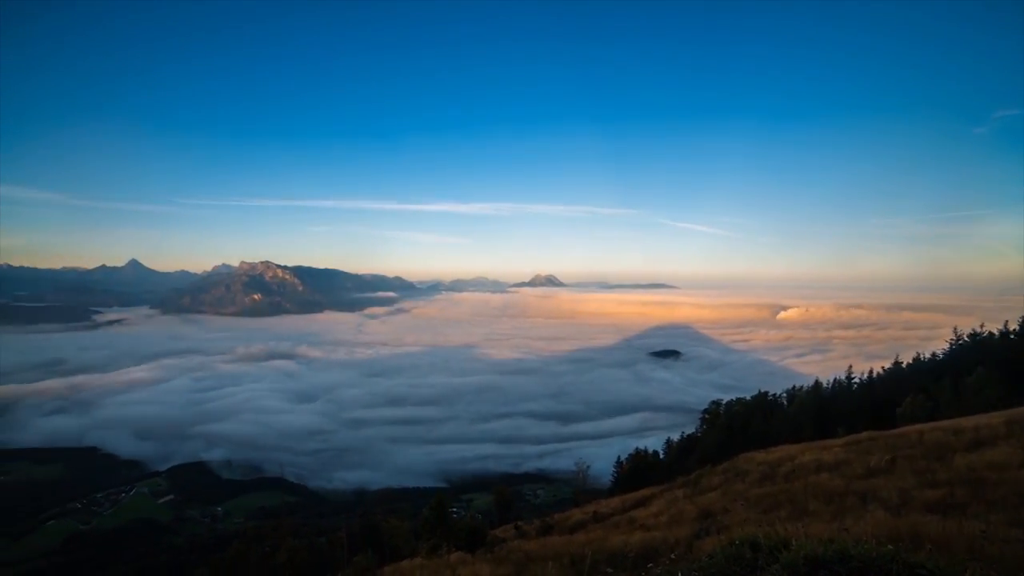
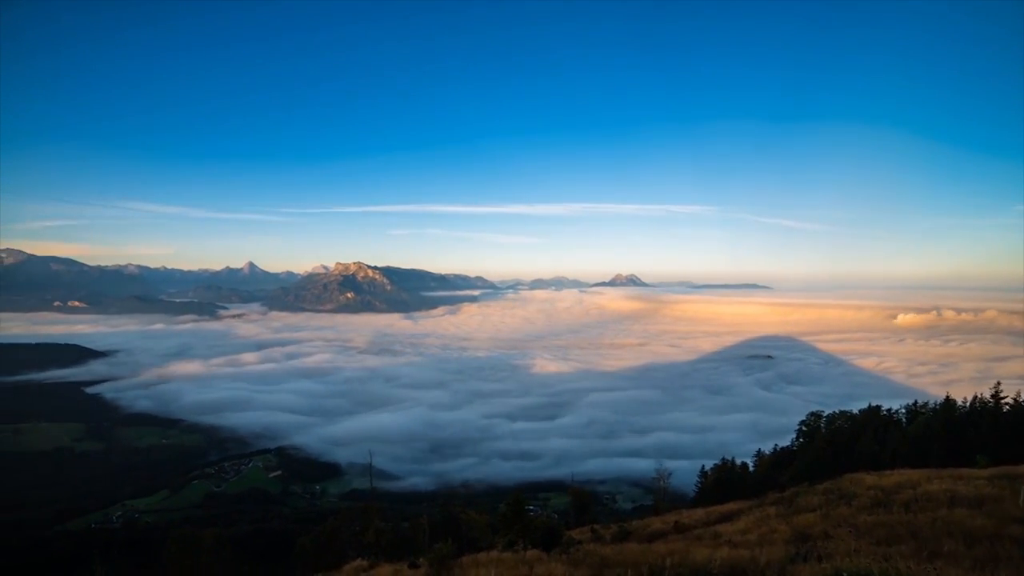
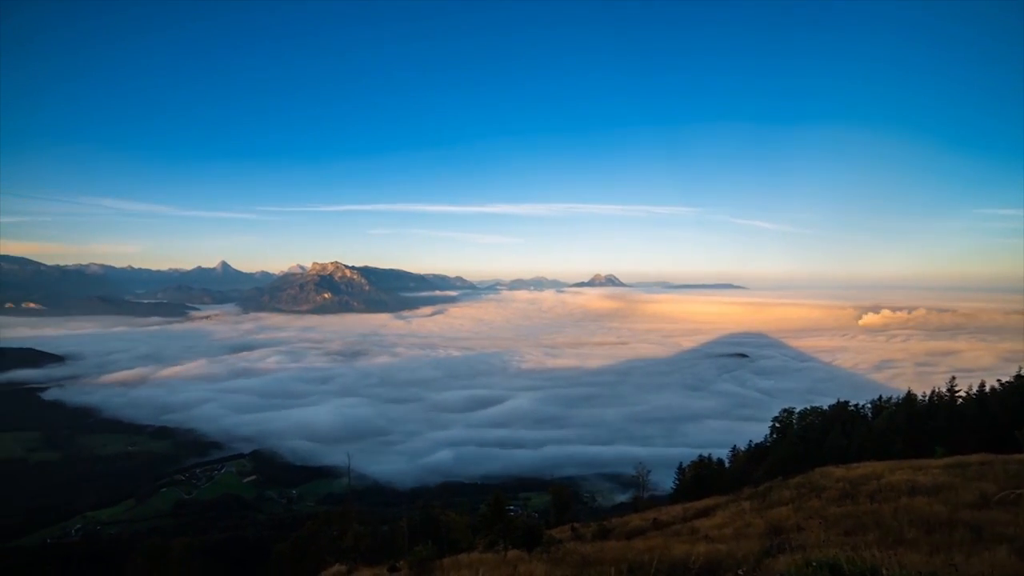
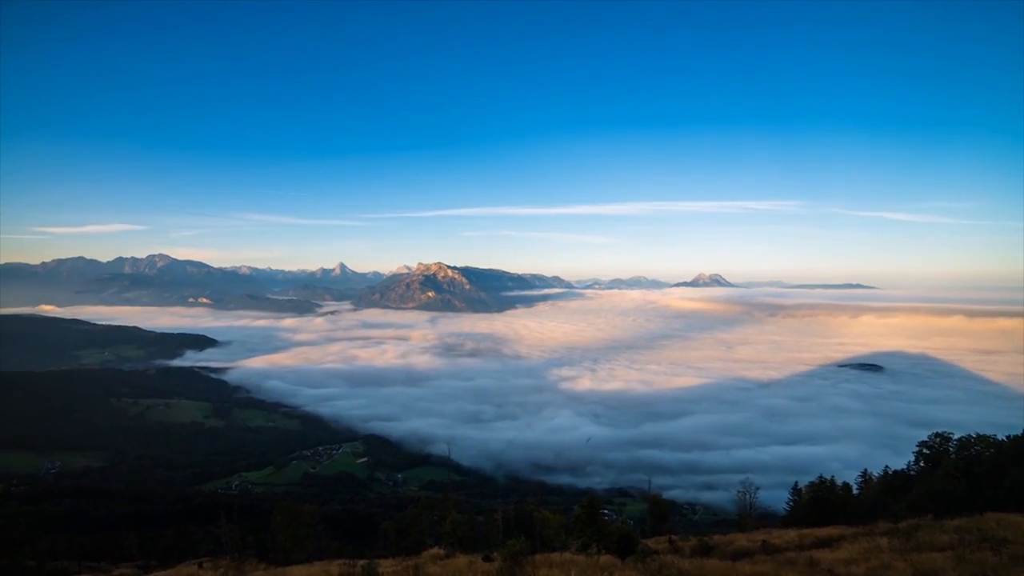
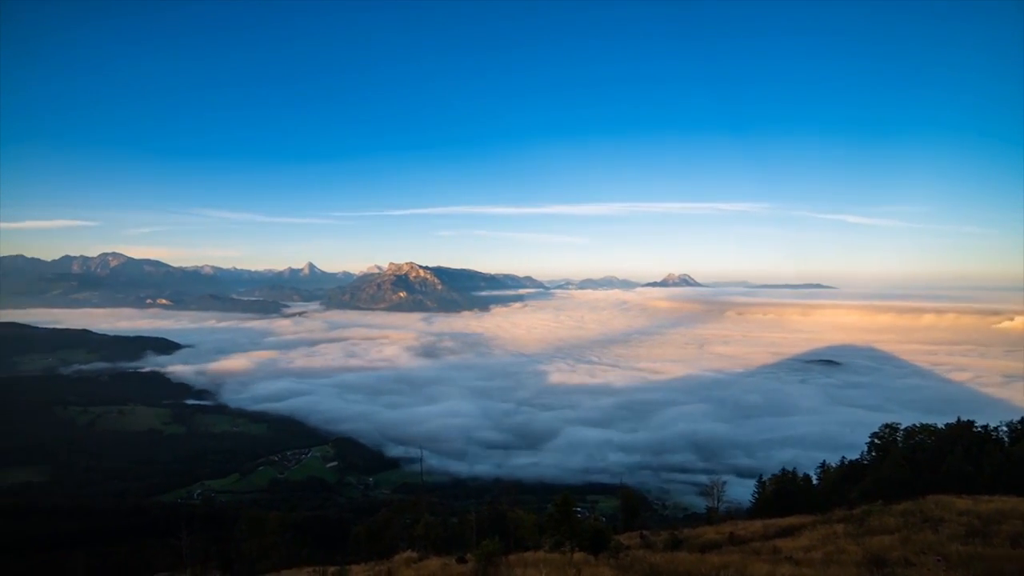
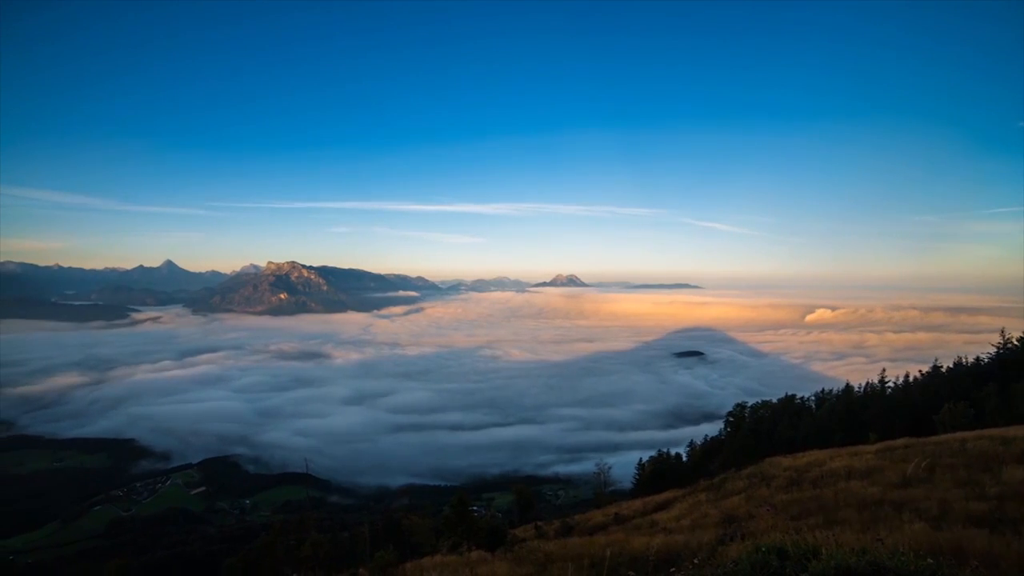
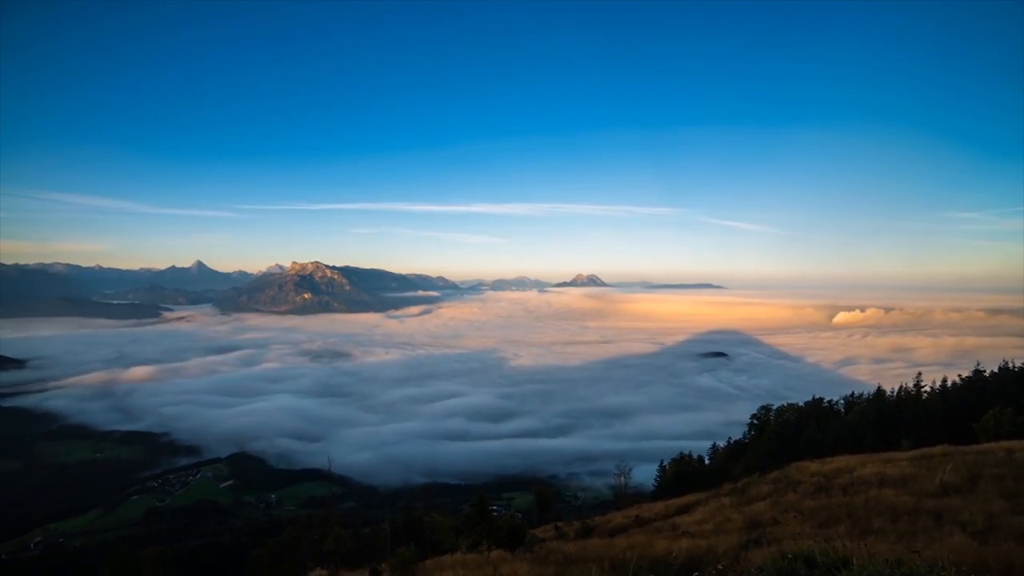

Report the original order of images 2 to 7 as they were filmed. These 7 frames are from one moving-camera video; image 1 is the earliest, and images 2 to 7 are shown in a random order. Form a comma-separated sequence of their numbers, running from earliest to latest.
6, 7, 3, 2, 5, 4
